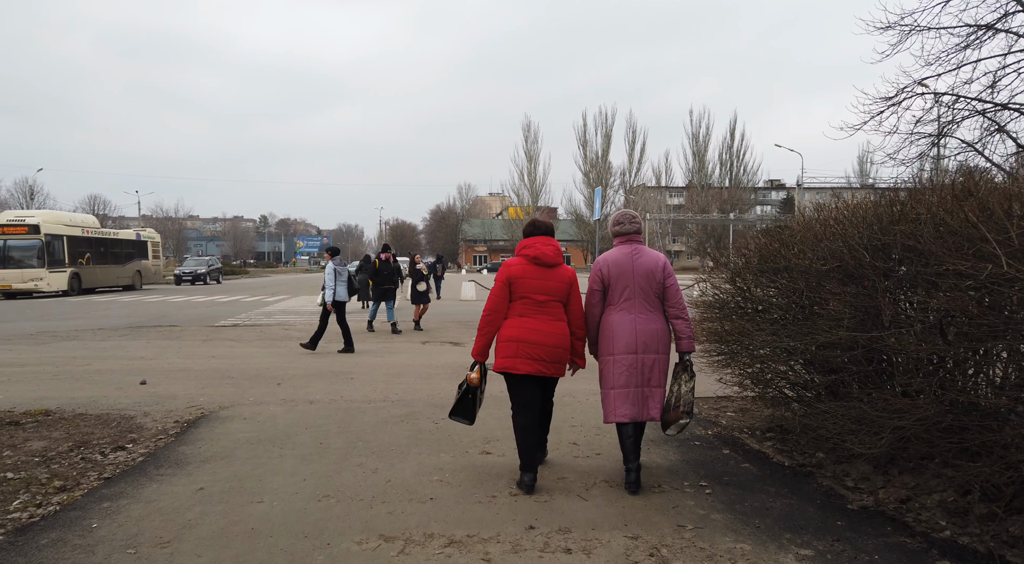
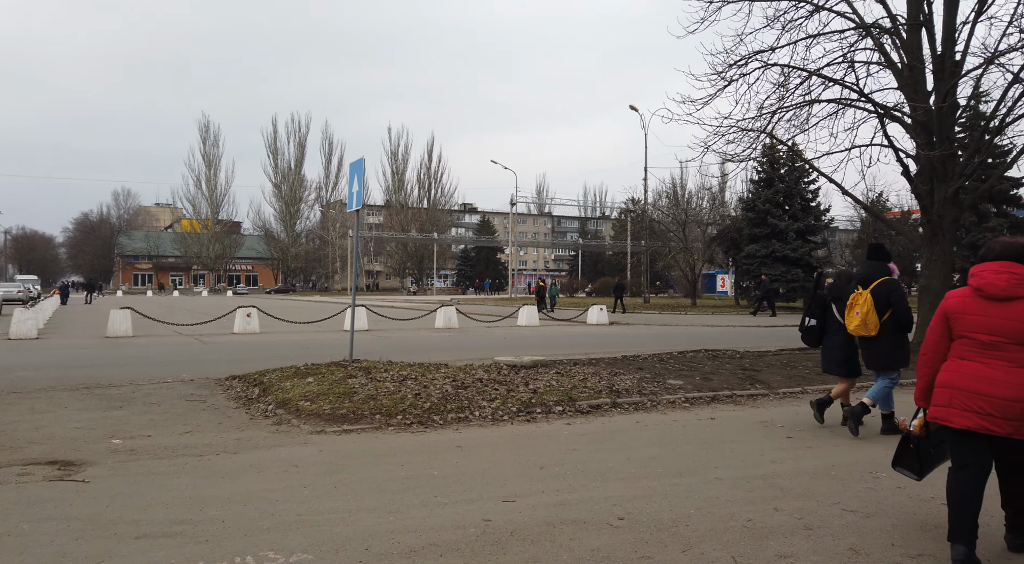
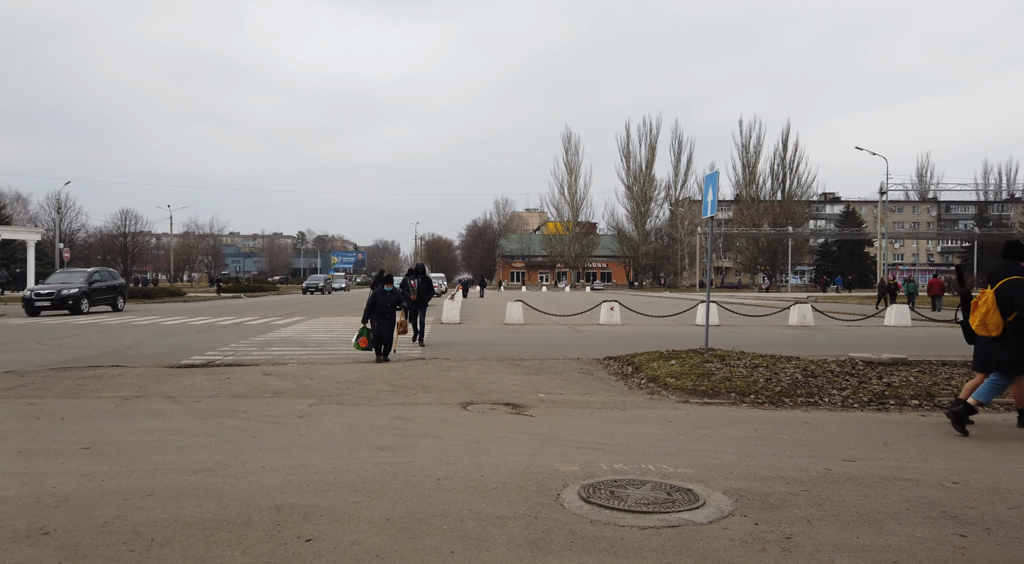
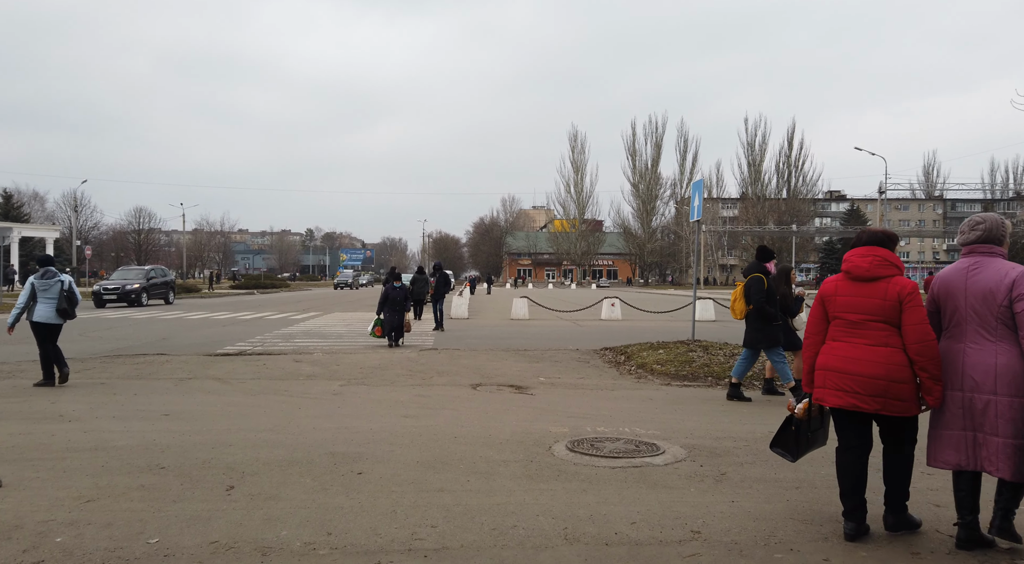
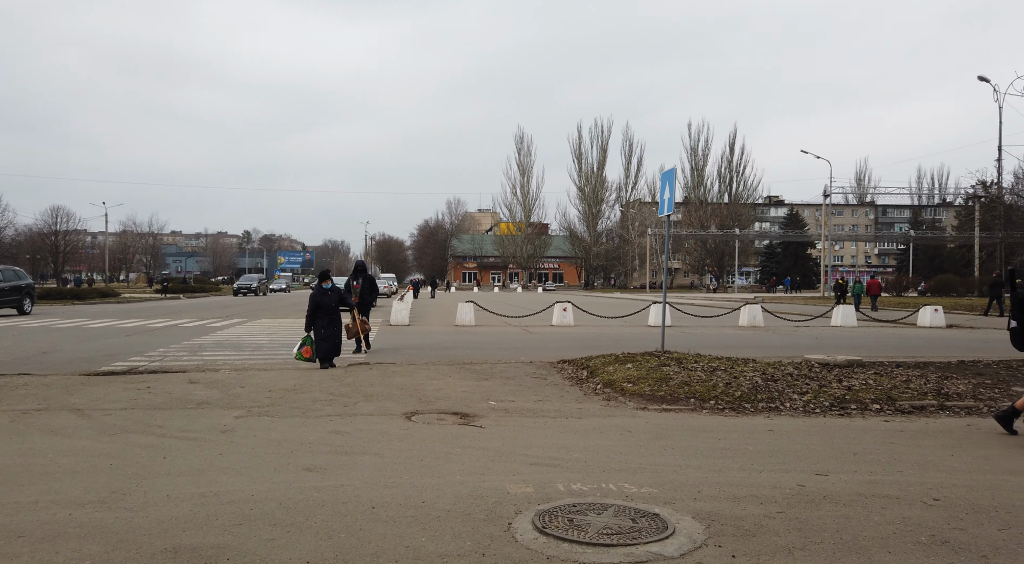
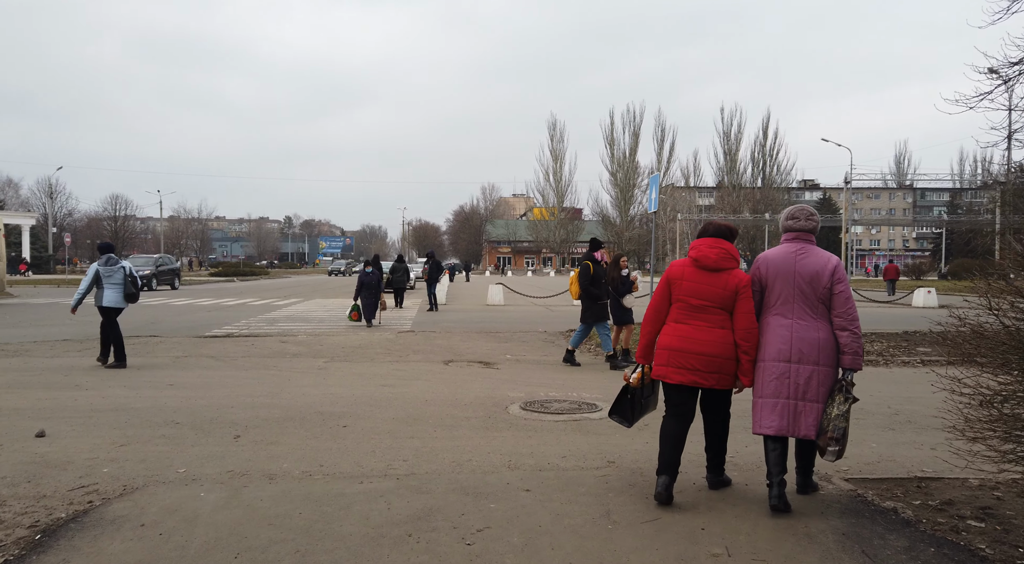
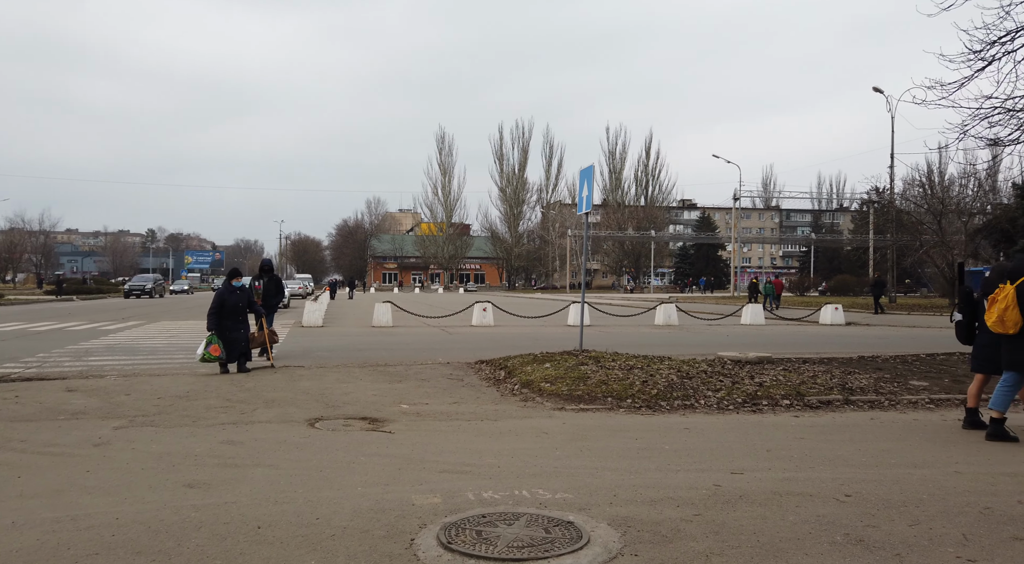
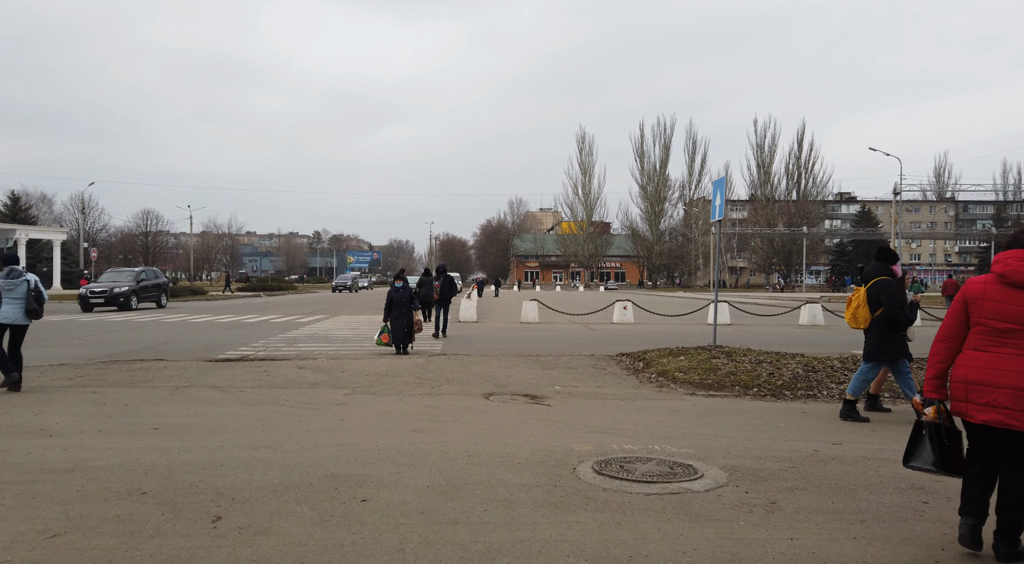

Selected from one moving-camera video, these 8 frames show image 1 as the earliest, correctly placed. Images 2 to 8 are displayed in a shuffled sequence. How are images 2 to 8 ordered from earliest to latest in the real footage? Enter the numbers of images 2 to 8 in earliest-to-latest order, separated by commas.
6, 4, 8, 3, 5, 7, 2
